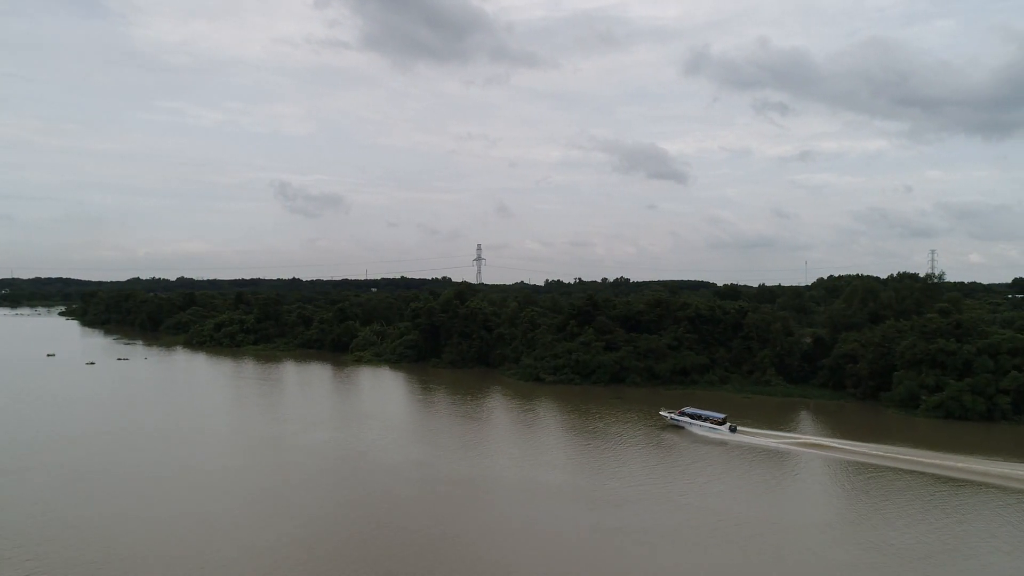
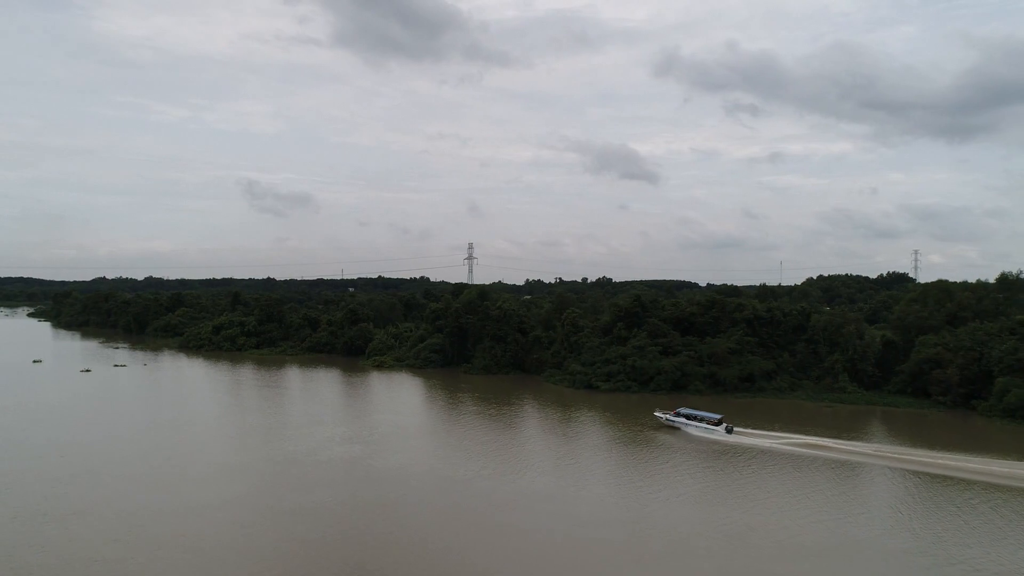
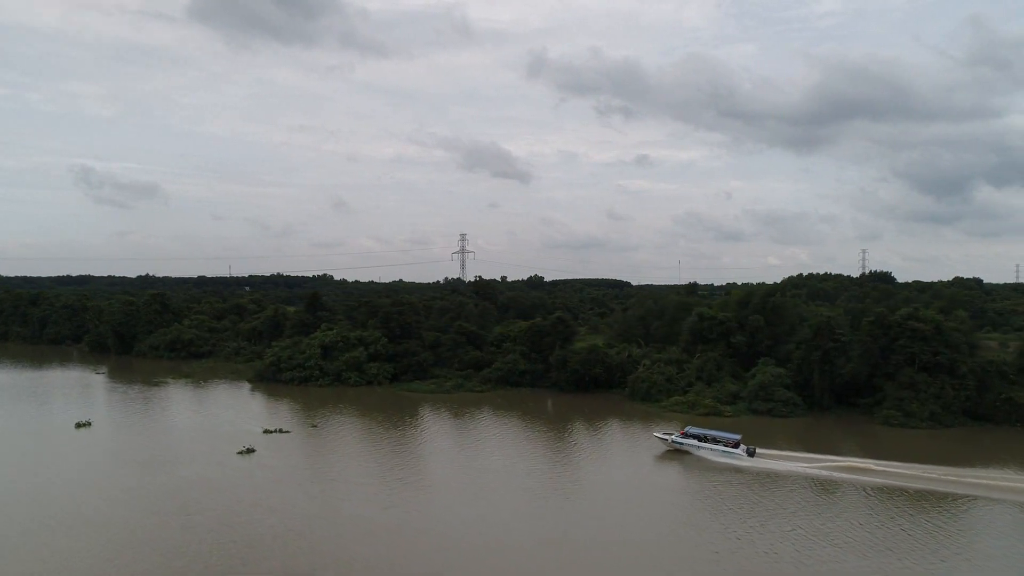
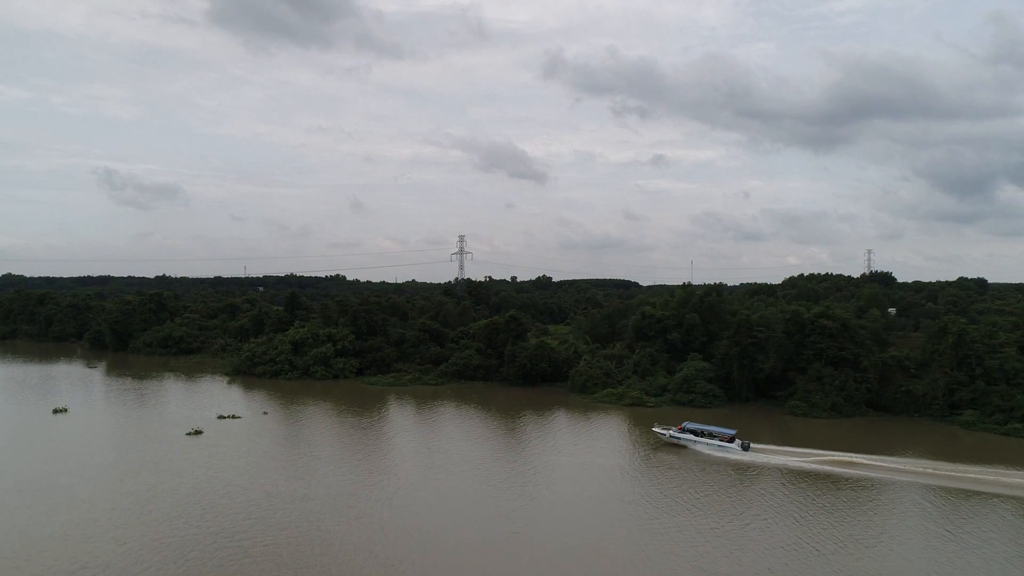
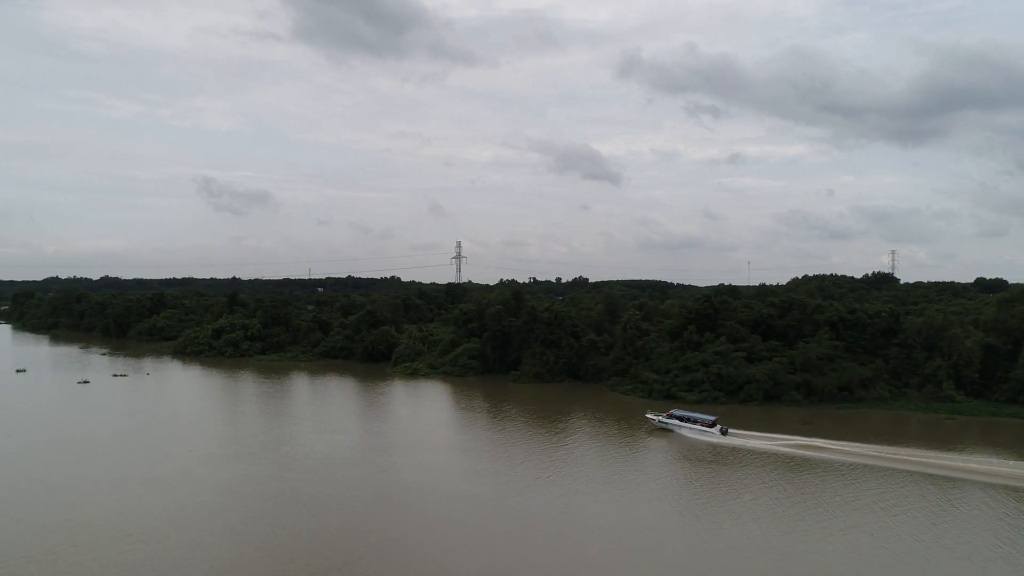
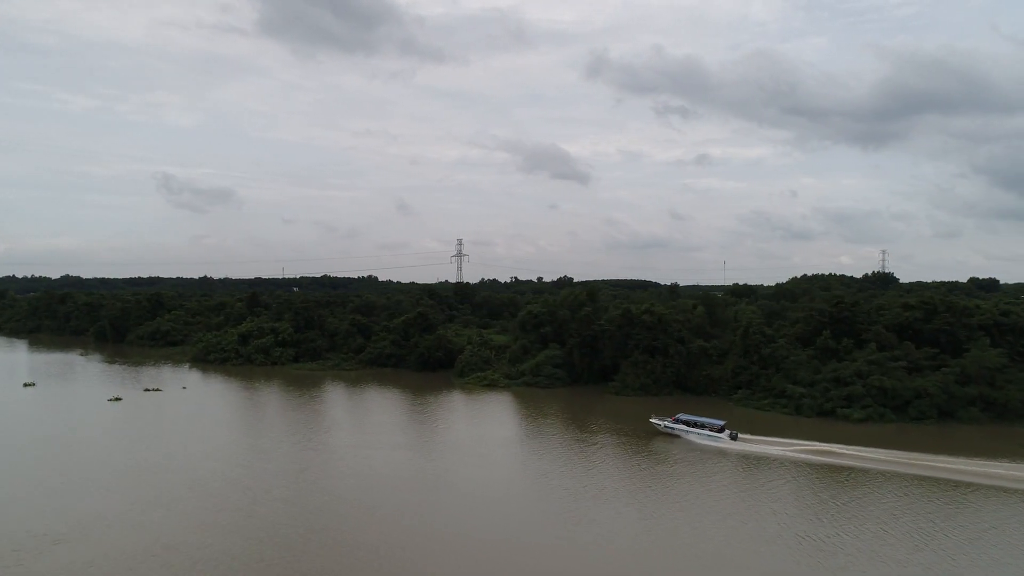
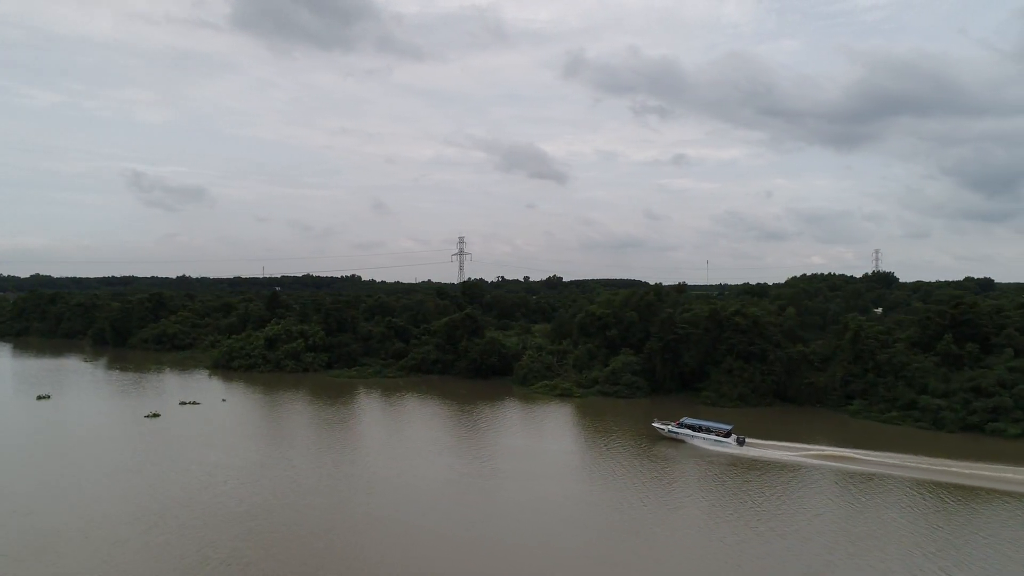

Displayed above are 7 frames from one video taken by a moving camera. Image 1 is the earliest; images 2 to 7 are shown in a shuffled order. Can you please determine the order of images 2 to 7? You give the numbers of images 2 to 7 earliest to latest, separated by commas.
2, 5, 6, 7, 4, 3
